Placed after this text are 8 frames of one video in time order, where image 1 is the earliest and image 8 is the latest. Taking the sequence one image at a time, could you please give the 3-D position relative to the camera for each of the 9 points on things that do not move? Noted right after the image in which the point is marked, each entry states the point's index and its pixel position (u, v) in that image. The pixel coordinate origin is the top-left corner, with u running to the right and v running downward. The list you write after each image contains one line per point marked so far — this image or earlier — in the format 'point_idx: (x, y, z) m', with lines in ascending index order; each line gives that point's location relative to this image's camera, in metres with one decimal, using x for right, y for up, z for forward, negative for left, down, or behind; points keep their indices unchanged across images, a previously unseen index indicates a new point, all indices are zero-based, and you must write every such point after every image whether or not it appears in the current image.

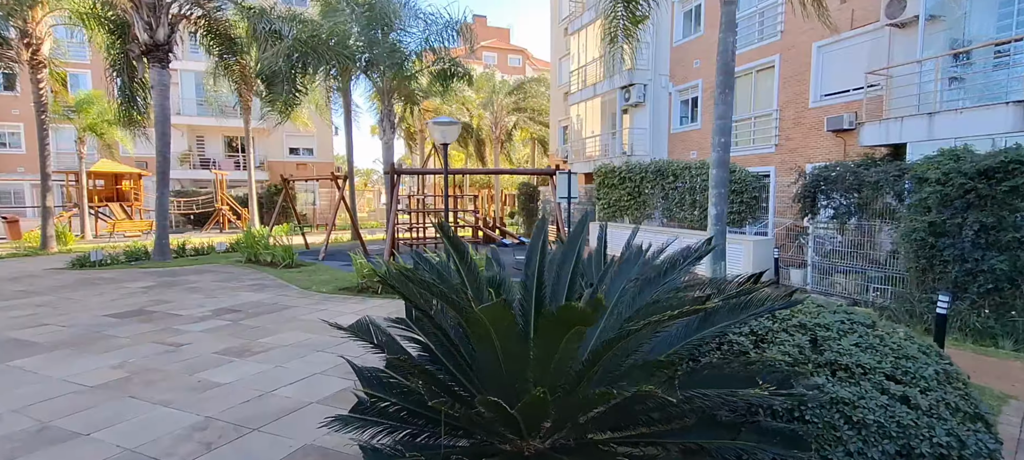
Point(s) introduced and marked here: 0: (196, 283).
0: (-5.2, -1.5, +9.4) m
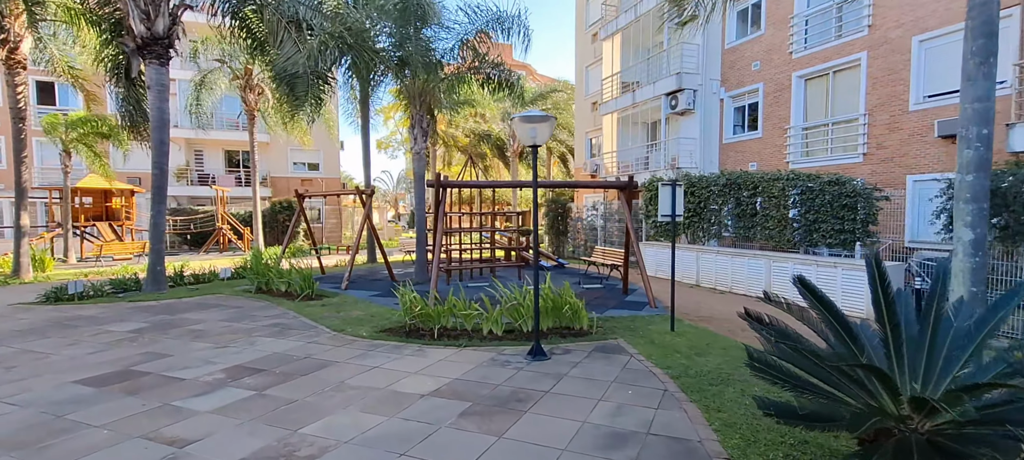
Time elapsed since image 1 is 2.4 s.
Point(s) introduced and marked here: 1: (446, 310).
0: (-4.4, -1.8, +7.8) m
1: (-0.7, -1.0, +7.1) m
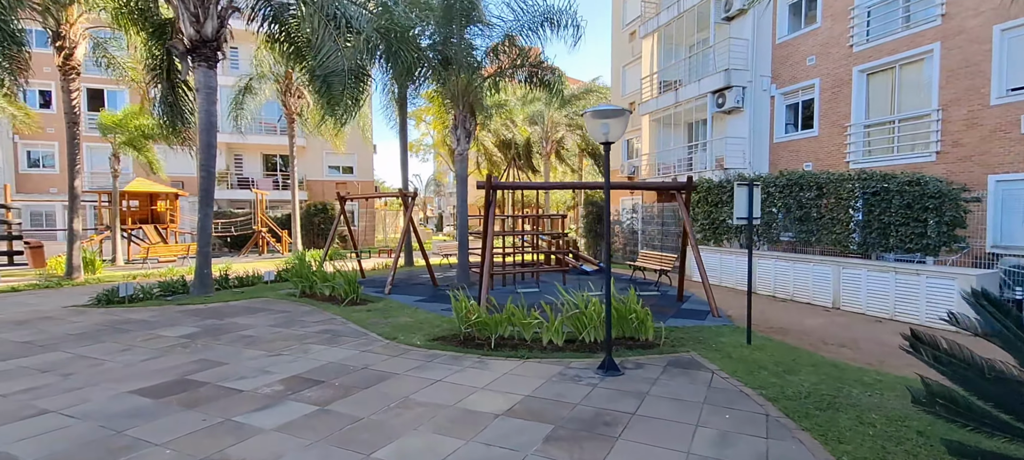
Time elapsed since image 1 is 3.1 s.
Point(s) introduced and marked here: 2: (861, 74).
0: (-3.7, -1.8, +7.7) m
1: (-0.1, -1.1, +6.8) m
2: (+6.3, +2.8, +10.2) m
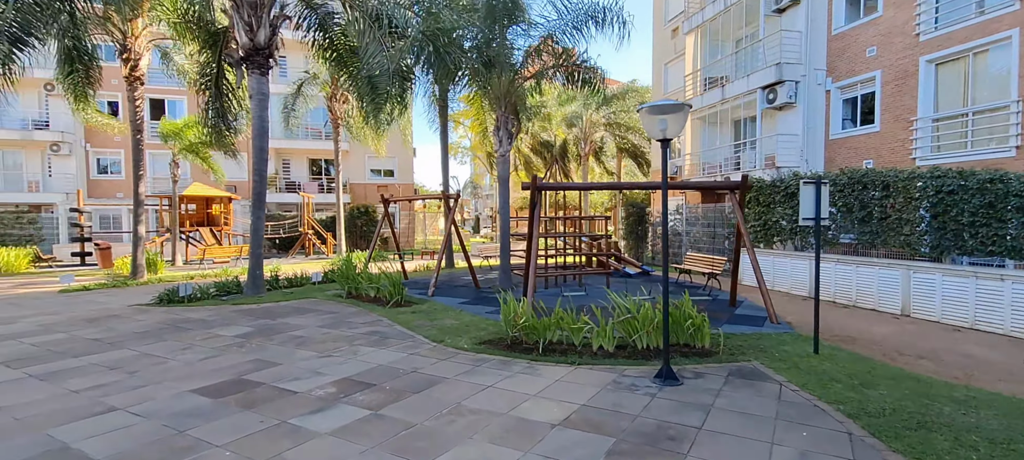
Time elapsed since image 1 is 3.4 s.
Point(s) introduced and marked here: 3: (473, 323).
0: (-3.1, -1.9, +7.8) m
1: (+0.5, -1.1, +6.7) m
2: (+7.1, +2.8, +9.6) m
3: (-0.7, -1.7, +10.1) m
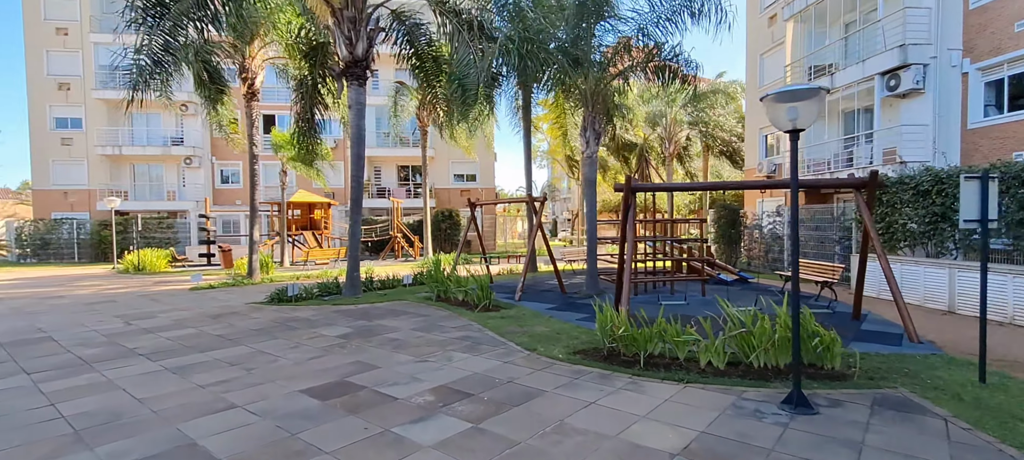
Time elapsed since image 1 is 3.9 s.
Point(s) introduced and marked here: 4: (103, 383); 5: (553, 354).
0: (-1.7, -2.0, +7.9) m
1: (+1.6, -1.2, +6.3) m
2: (+8.6, +2.7, +8.2) m
3: (+0.9, -1.7, +9.9) m
4: (-5.4, -2.0, +7.4) m
5: (+0.6, -1.7, +7.8) m
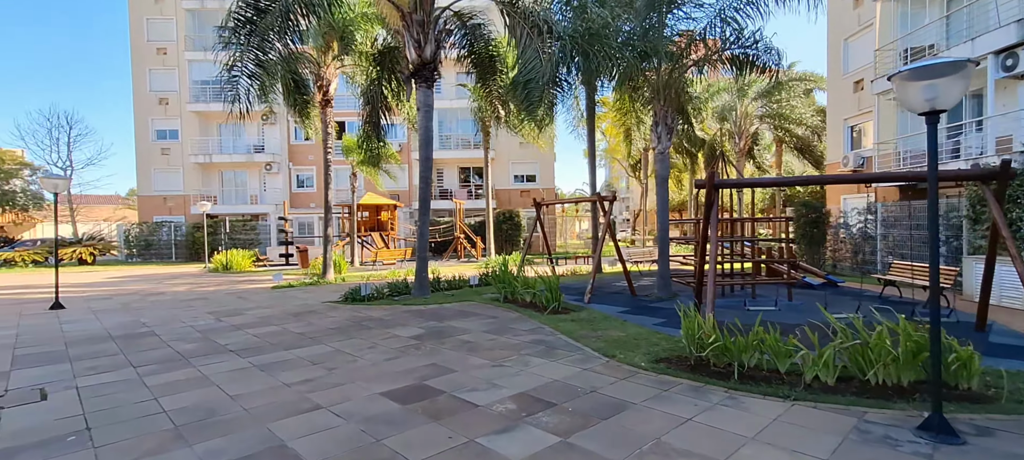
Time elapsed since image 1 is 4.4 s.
0: (-0.7, -2.0, +7.8) m
1: (+2.5, -1.2, +5.8) m
2: (+9.6, +2.8, +7.0) m
3: (+2.2, -1.8, +9.5) m
4: (-4.3, -2.0, +7.8) m
5: (+1.6, -1.8, +7.5) m
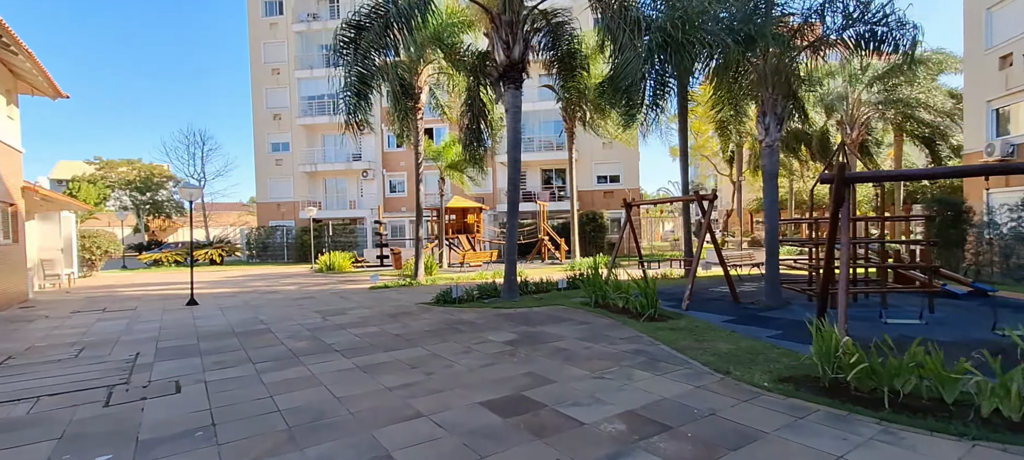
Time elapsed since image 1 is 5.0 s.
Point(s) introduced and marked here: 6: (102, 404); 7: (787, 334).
0: (+0.7, -2.1, +7.5) m
1: (+3.5, -1.2, +5.0) m
2: (+10.7, +2.8, +5.1) m
3: (+3.8, -1.8, +8.7) m
4: (-2.9, -2.1, +8.0) m
5: (+2.9, -1.8, +6.8) m
6: (-5.1, -2.1, +7.0) m
7: (+4.7, -1.8, +9.6) m
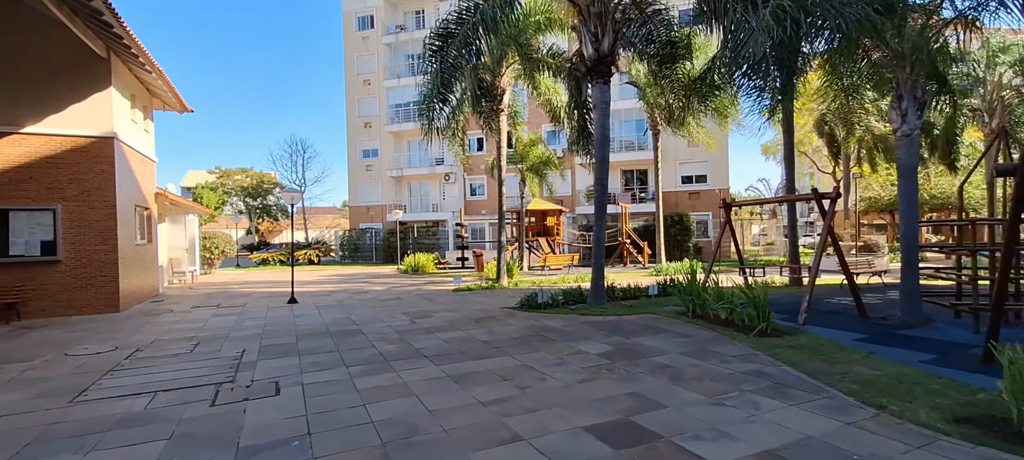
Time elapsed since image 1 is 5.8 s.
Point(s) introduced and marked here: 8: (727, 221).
0: (+2.0, -2.2, +6.6) m
1: (+4.4, -1.3, +3.8) m
2: (+11.5, +2.7, +2.9) m
3: (+5.2, -1.9, +7.3) m
4: (-1.5, -2.2, +7.6) m
5: (+4.1, -1.9, +5.6) m
6: (-3.8, -2.2, +6.9) m
7: (+6.2, -1.9, +8.1) m
8: (+6.0, +0.2, +14.9) m
